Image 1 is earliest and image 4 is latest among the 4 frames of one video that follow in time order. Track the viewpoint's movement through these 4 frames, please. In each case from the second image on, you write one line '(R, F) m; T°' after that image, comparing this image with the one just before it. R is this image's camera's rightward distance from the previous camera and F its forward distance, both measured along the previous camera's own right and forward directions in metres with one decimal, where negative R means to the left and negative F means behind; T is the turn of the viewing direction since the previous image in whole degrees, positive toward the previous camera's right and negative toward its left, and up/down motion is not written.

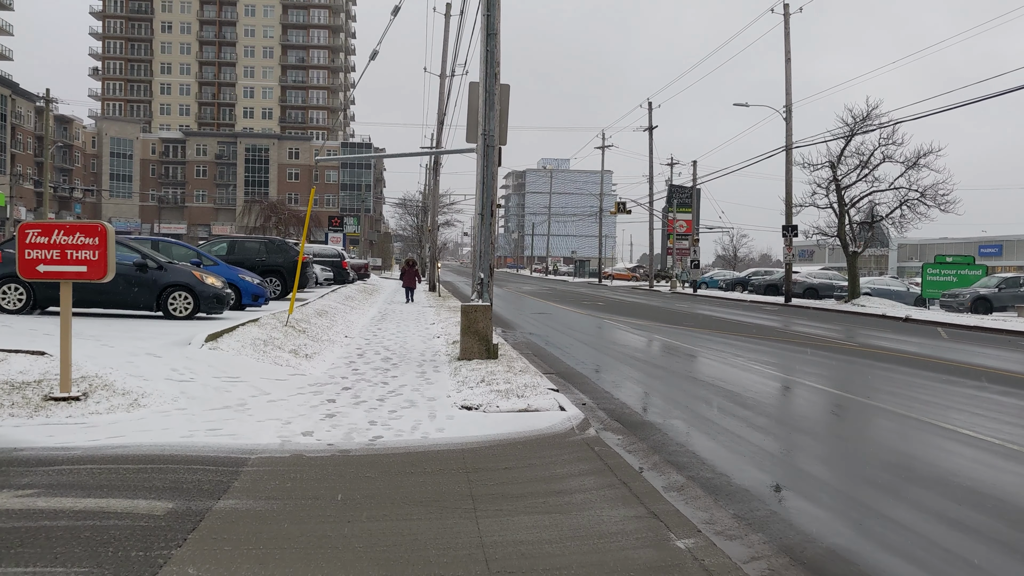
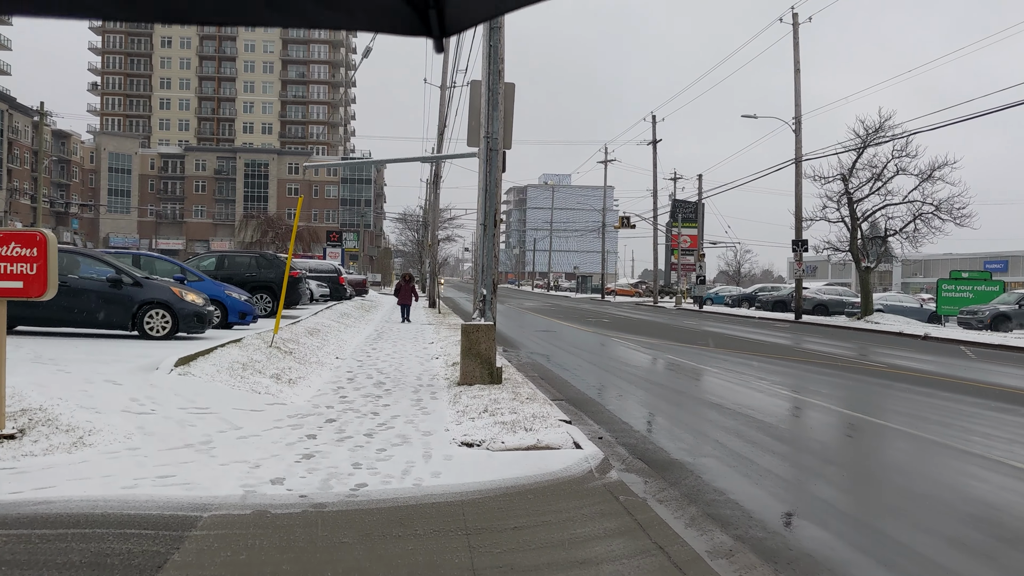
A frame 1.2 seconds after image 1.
(-0.1, +0.9) m; 0°
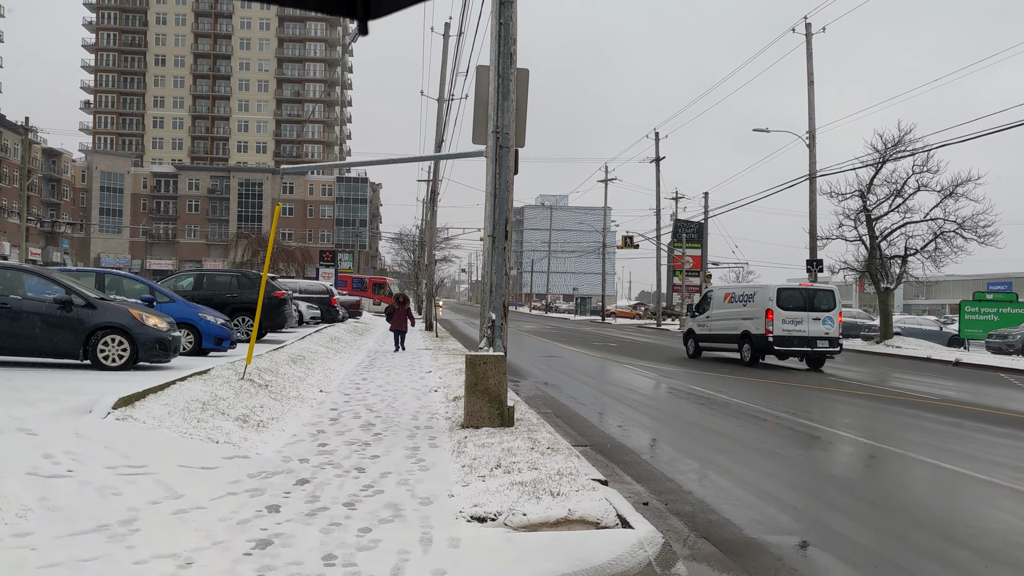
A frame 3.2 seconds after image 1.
(-0.2, +1.4) m; 0°
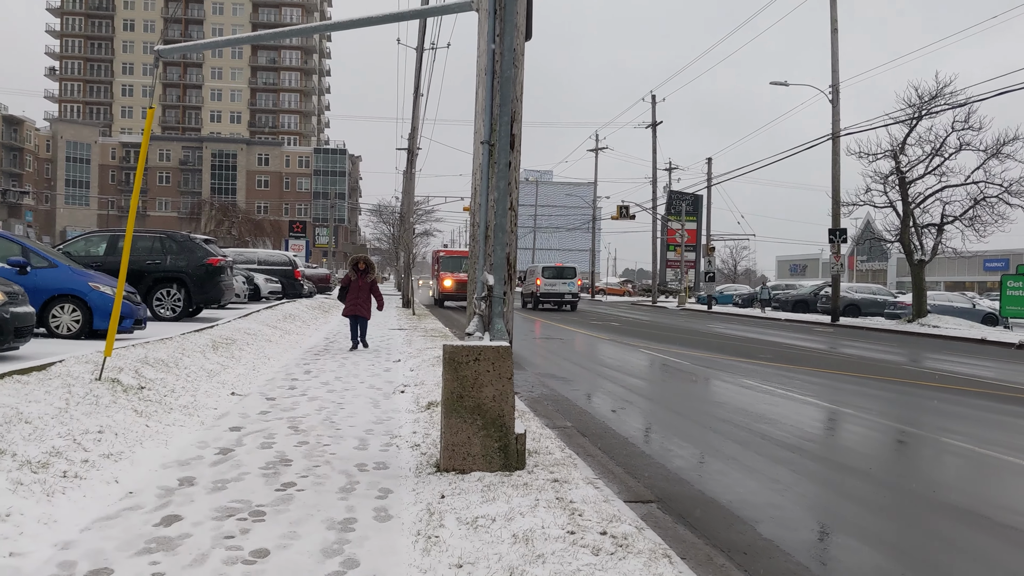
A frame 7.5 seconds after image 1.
(-0.2, +3.2) m; +1°
